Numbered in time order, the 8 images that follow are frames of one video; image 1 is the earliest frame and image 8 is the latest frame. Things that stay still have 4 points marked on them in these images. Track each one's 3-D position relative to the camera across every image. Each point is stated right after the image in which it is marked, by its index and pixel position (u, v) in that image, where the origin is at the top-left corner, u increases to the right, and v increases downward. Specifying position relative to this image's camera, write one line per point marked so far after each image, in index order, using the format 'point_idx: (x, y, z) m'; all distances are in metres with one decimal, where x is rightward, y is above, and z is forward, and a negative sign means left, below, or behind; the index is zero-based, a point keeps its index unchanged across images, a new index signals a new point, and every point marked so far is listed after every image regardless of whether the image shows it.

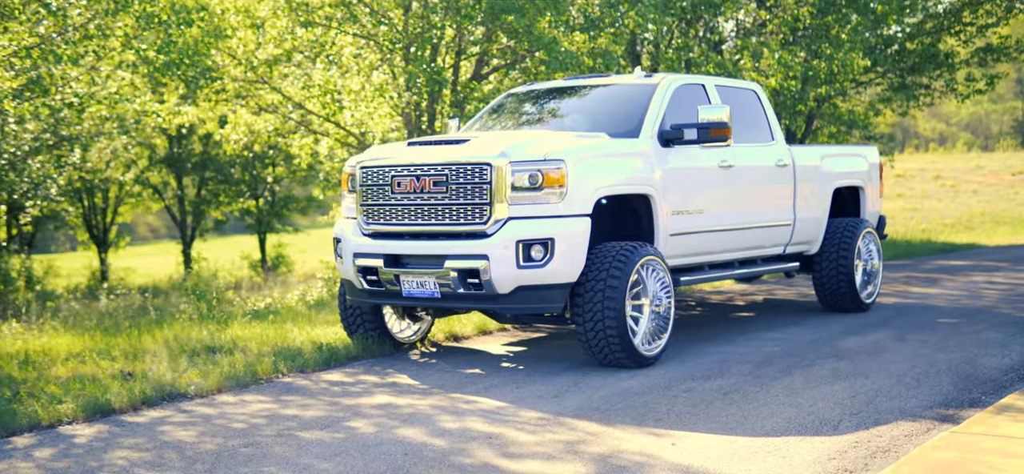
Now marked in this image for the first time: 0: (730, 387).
0: (+1.3, -0.9, +6.6) m
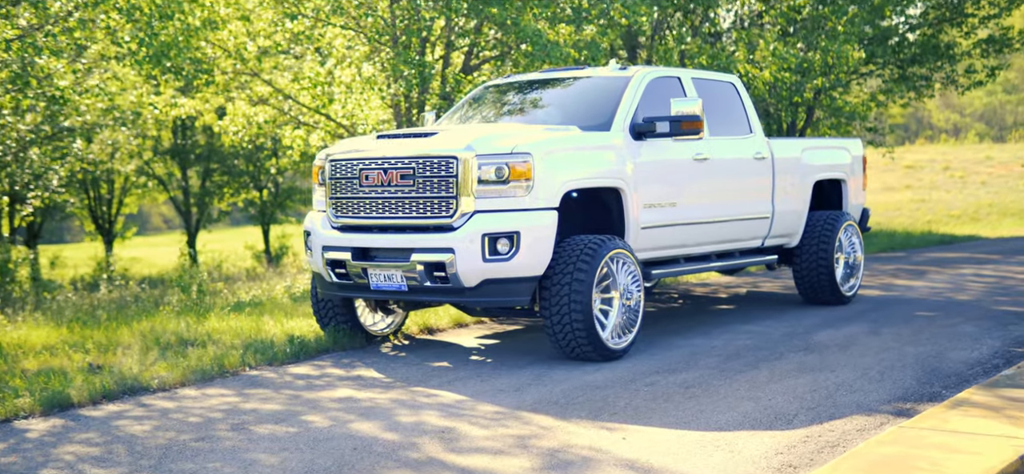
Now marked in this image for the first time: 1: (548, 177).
0: (+1.1, -0.8, +6.6) m
1: (+0.2, +0.4, +7.2) m
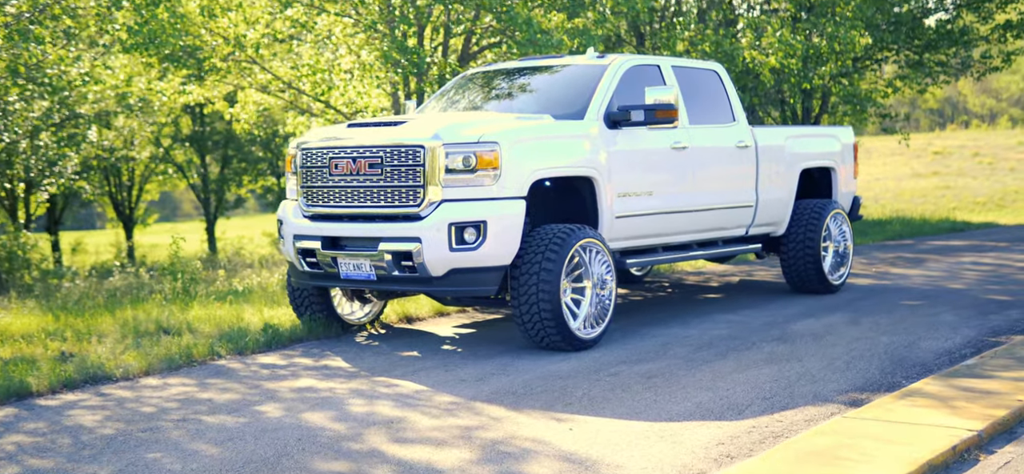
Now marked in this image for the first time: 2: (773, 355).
0: (+0.8, -0.8, +6.6) m
1: (0.0, +0.5, +7.2) m
2: (+1.6, -0.7, +7.1) m
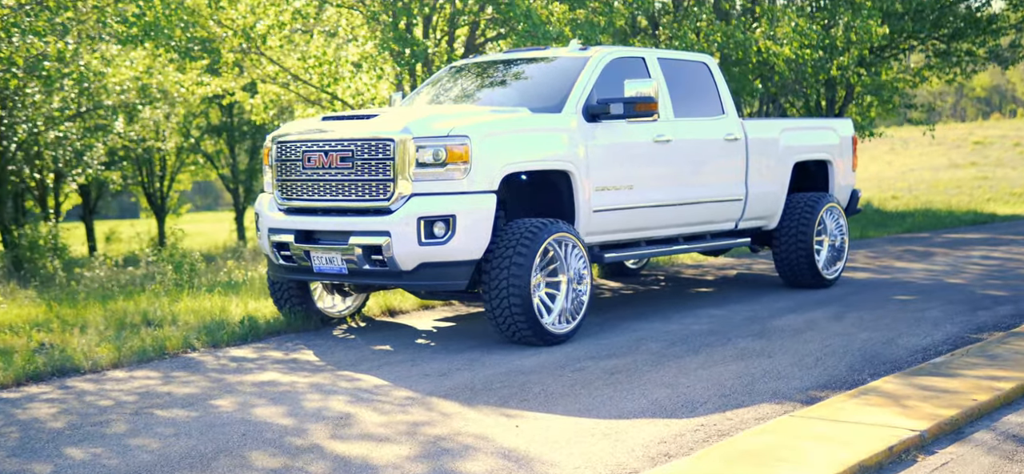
0: (+0.6, -0.7, +6.5) m
1: (-0.2, +0.5, +7.1) m
2: (+1.5, -0.7, +7.0) m
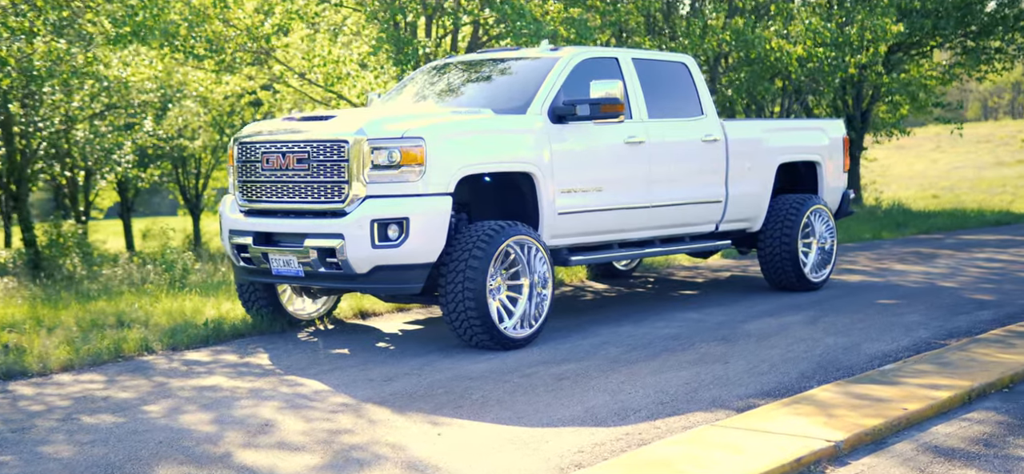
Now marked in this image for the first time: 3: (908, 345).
0: (+0.3, -0.8, +6.4) m
1: (-0.4, +0.5, +7.1) m
2: (+1.2, -0.7, +6.9) m
3: (+2.5, -0.7, +7.2) m
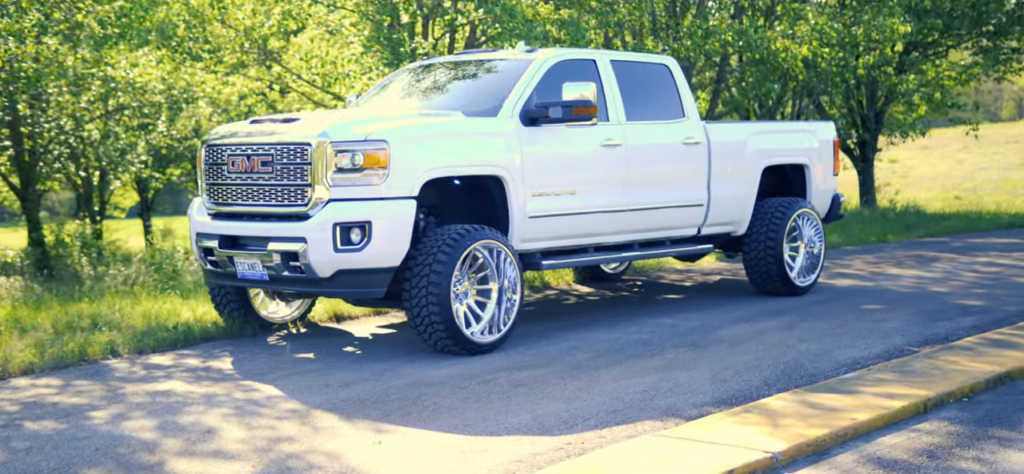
0: (+0.1, -0.8, +6.3) m
1: (-0.7, +0.4, +7.0) m
2: (+1.0, -0.8, +6.8) m
3: (+2.3, -0.7, +7.1) m
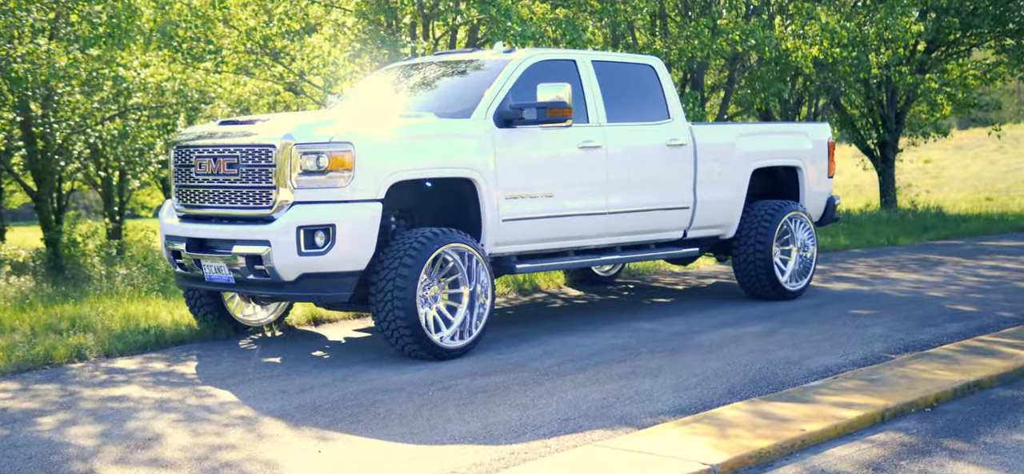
0: (-0.1, -0.8, +6.2) m
1: (-0.8, +0.4, +6.9) m
2: (+0.7, -0.8, +6.7) m
3: (+2.1, -0.7, +6.9) m
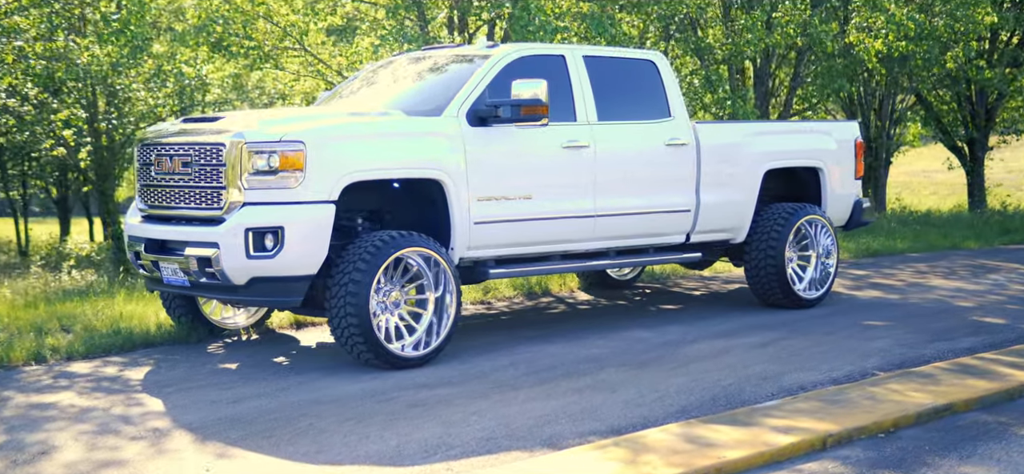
0: (-0.4, -0.8, +5.9) m
1: (-1.1, +0.4, +6.6) m
2: (+0.5, -0.8, +6.3) m
3: (+1.8, -0.8, +6.4) m
